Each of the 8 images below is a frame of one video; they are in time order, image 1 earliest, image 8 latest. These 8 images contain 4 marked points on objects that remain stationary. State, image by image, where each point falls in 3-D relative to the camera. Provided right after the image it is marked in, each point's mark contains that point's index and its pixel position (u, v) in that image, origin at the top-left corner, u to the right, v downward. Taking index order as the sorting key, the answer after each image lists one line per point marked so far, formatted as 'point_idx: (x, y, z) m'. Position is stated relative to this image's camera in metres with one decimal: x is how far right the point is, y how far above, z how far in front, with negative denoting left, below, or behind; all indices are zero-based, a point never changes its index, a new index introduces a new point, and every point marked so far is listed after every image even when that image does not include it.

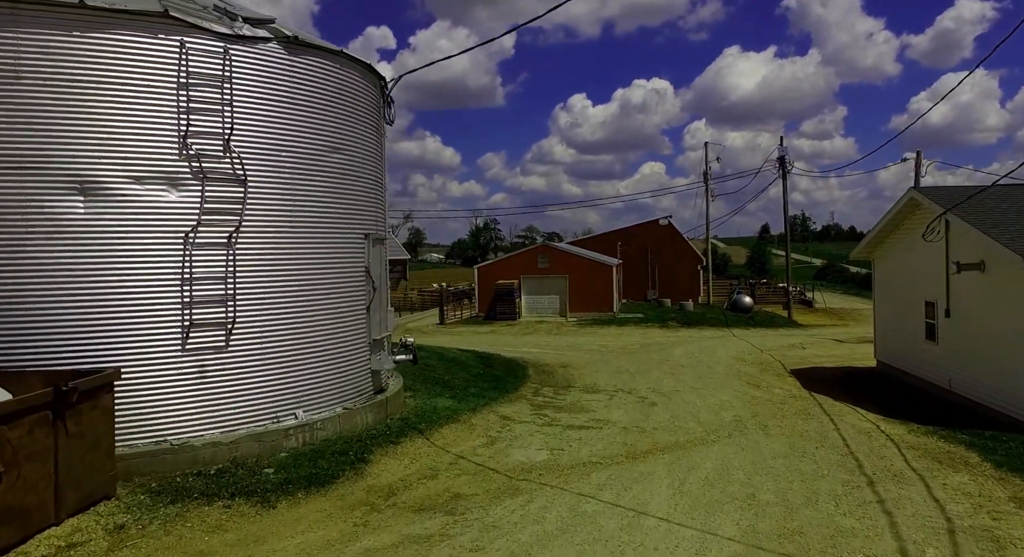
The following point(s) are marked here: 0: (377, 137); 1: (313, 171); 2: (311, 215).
0: (-2.0, +2.0, +10.5) m
1: (-2.5, +1.3, +8.9) m
2: (-2.5, +0.8, +8.9) m
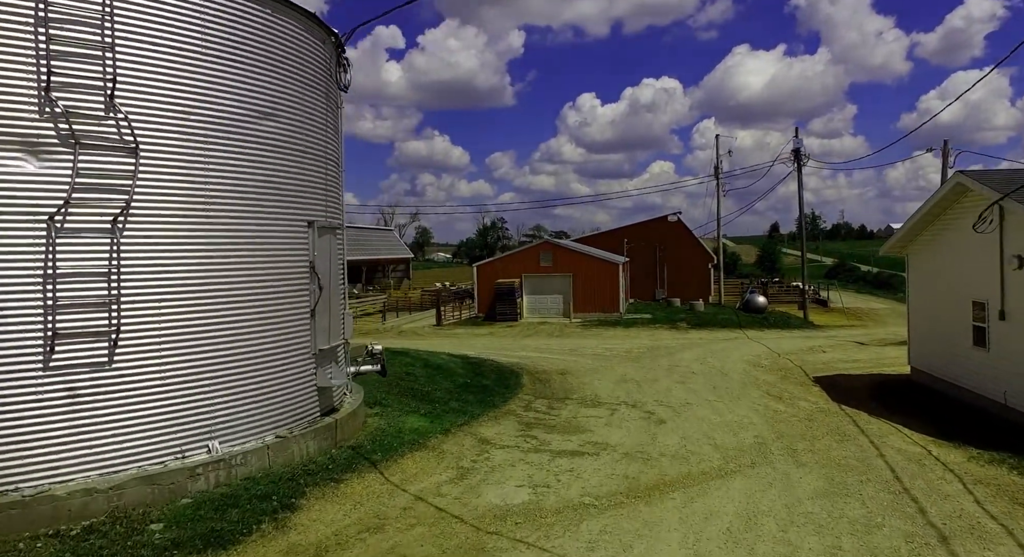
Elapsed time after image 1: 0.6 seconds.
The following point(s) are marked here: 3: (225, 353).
0: (-2.2, +2.1, +8.7) m
1: (-2.8, +1.3, +7.2) m
2: (-2.8, +0.8, +7.1) m
3: (-2.8, -0.7, +7.0) m
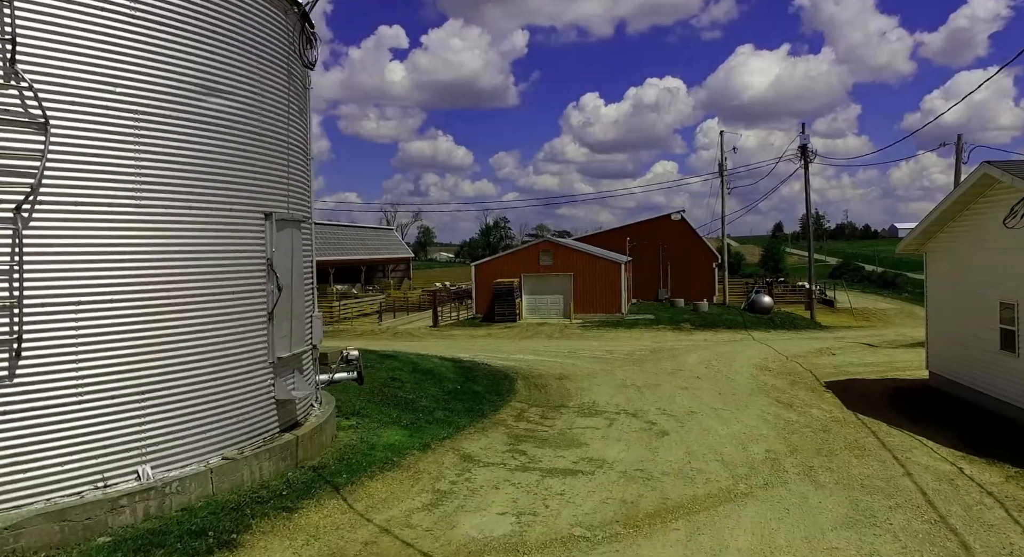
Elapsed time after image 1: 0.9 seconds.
0: (-2.4, +2.1, +7.8) m
1: (-2.9, +1.3, +6.2) m
2: (-2.9, +0.8, +6.2) m
3: (-3.0, -0.7, +6.1) m
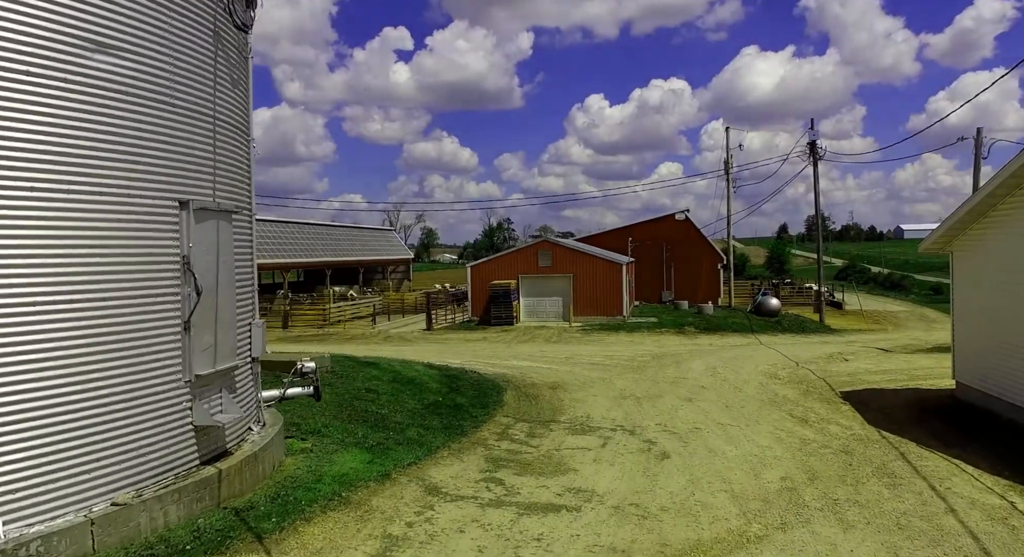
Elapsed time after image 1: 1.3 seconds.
0: (-2.7, +2.1, +6.6) m
1: (-3.2, +1.3, +5.0) m
2: (-3.2, +0.8, +5.0) m
3: (-3.3, -0.7, +4.9) m
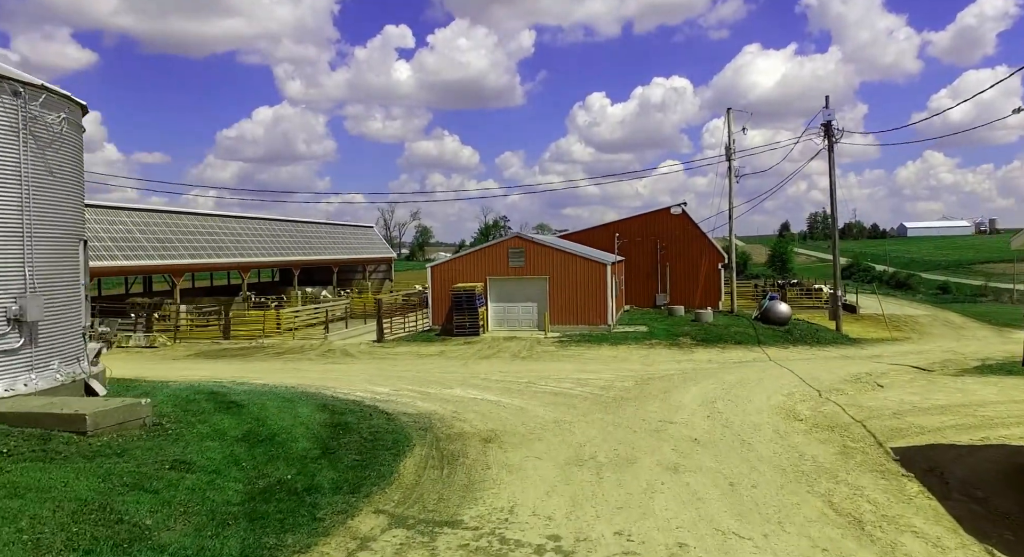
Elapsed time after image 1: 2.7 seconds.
0: (-4.0, +1.9, +2.0) m
1: (-4.5, +1.2, +0.4) m
2: (-4.5, +0.6, +0.4) m
3: (-4.6, -0.9, +0.3) m
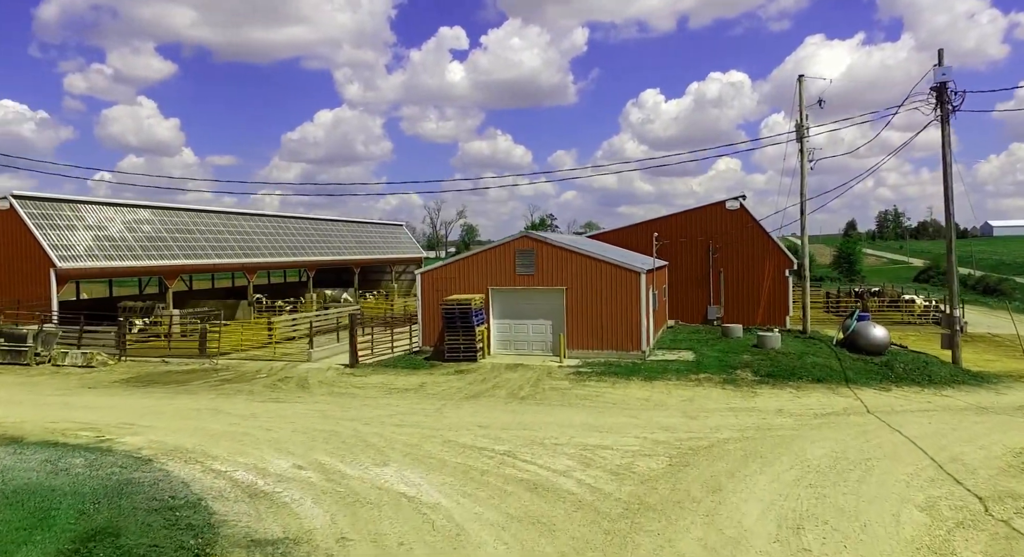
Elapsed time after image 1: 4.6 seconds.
0: (-5.6, +1.6, -3.7) m
1: (-6.2, +0.9, -5.2) m
2: (-6.3, +0.3, -5.2) m
3: (-6.3, -1.2, -5.3) m
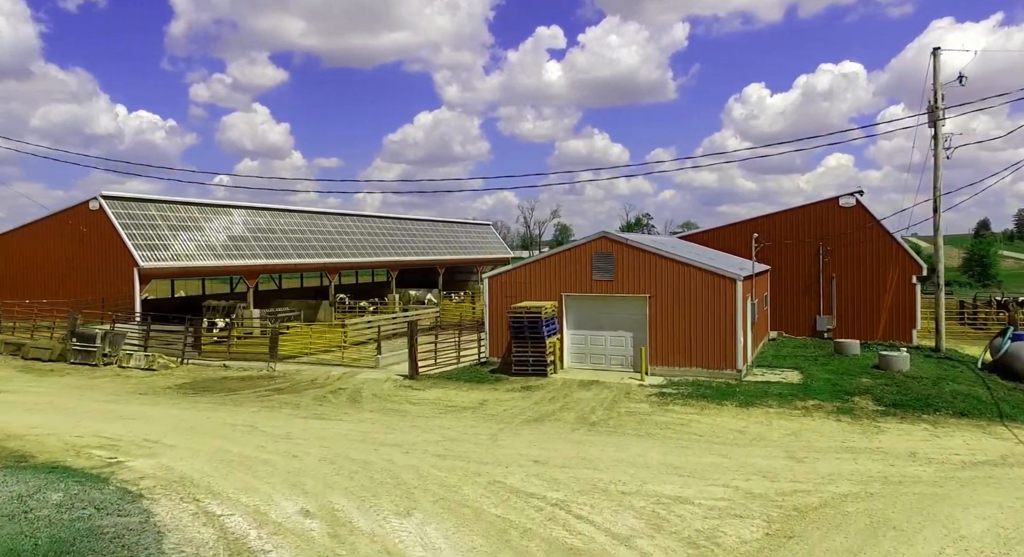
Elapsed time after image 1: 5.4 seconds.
0: (-6.9, +1.5, -5.2) m
1: (-7.7, +0.8, -6.6) m
2: (-7.7, +0.3, -6.6) m
3: (-7.8, -1.3, -6.7) m
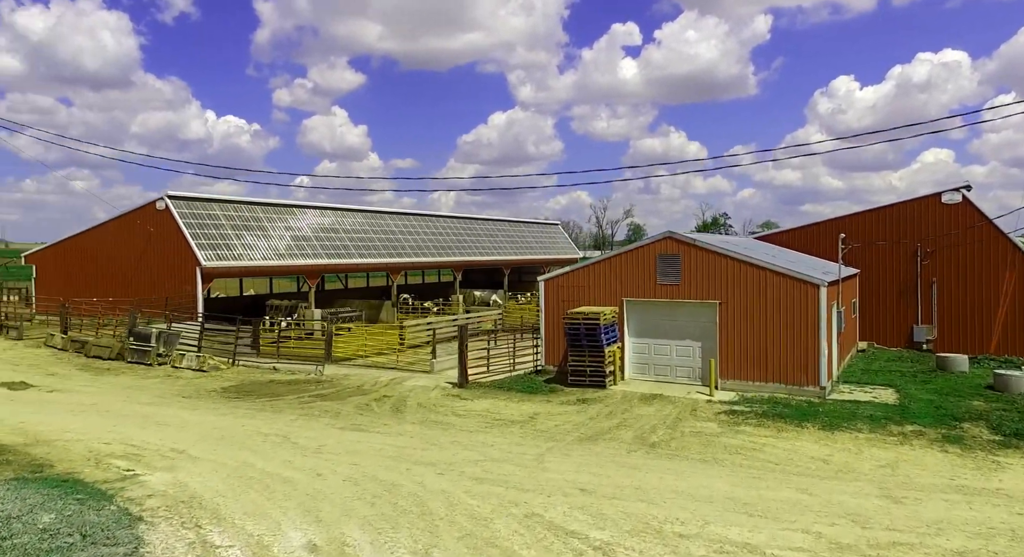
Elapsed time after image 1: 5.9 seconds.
0: (-7.9, +1.5, -5.9) m
1: (-8.9, +0.8, -7.2) m
2: (-8.9, +0.3, -7.2) m
3: (-9.0, -1.3, -7.3) m
